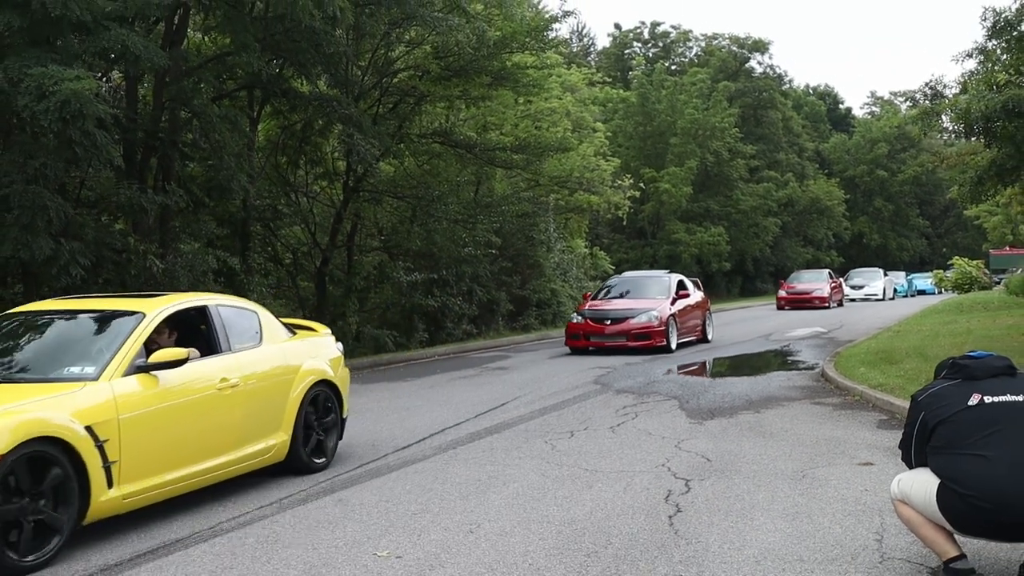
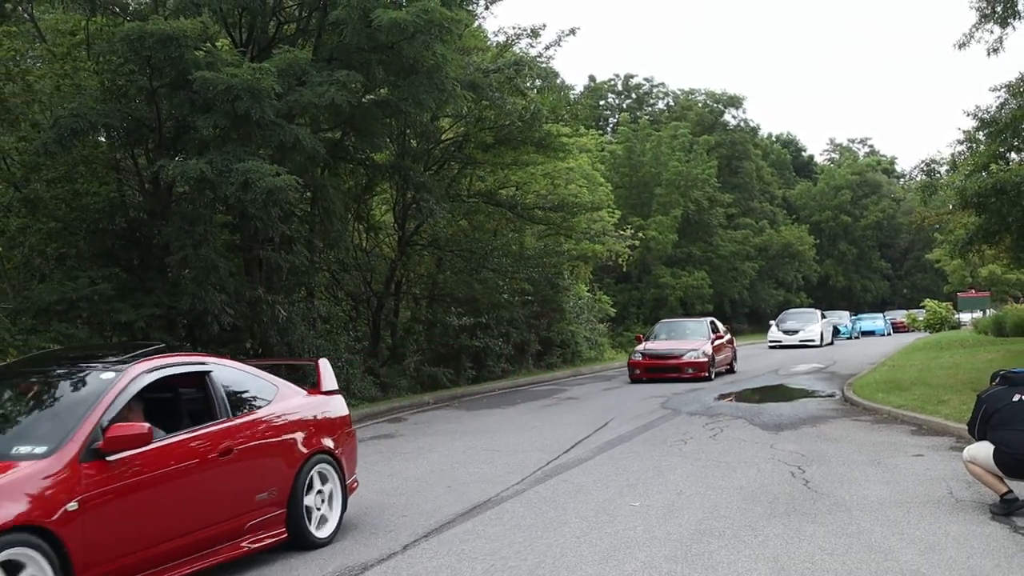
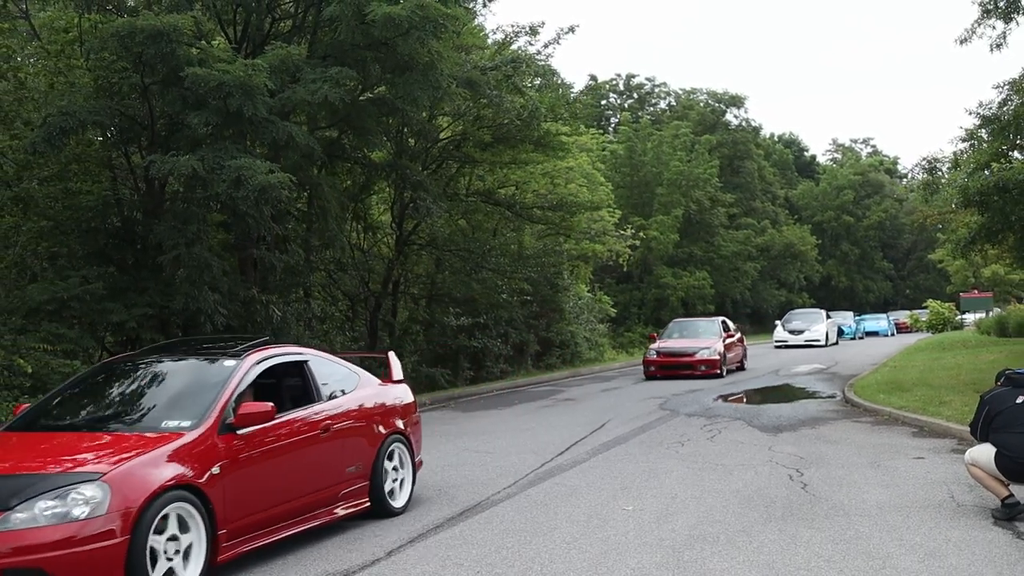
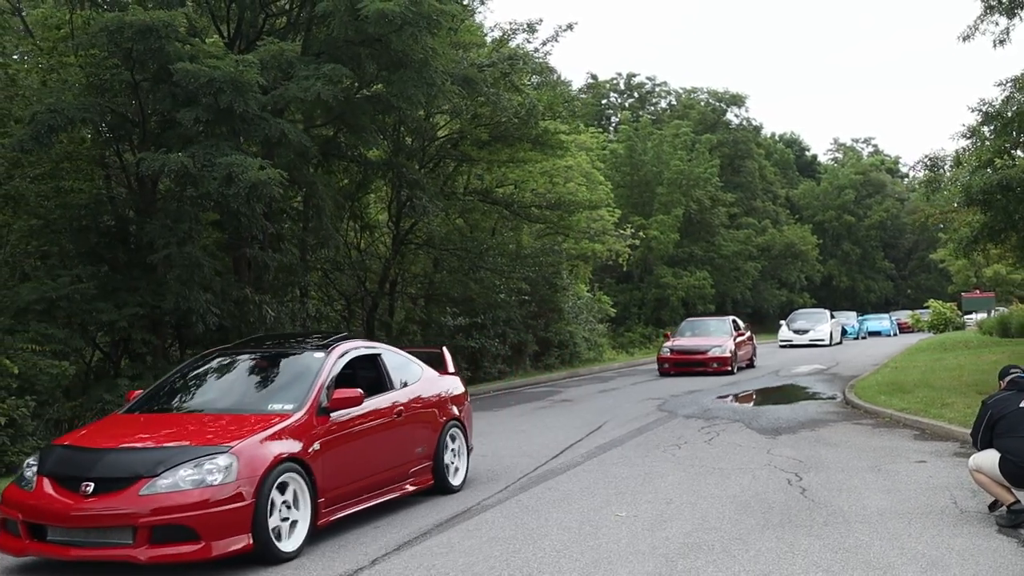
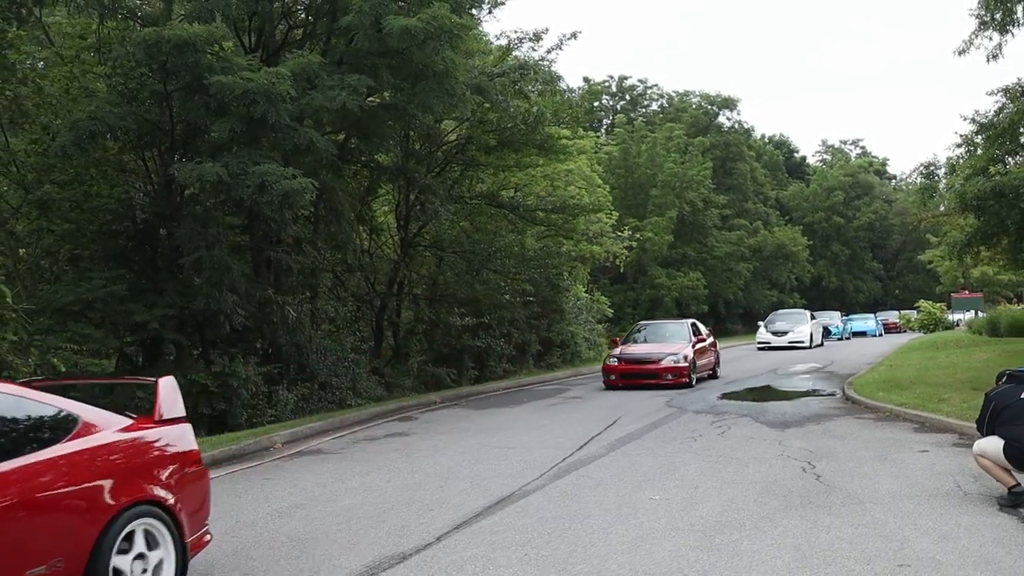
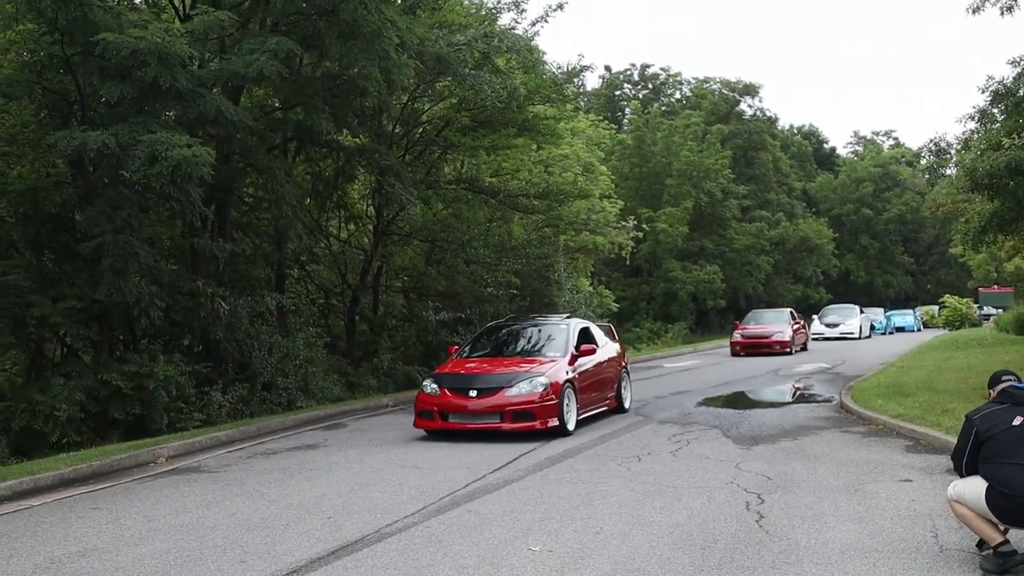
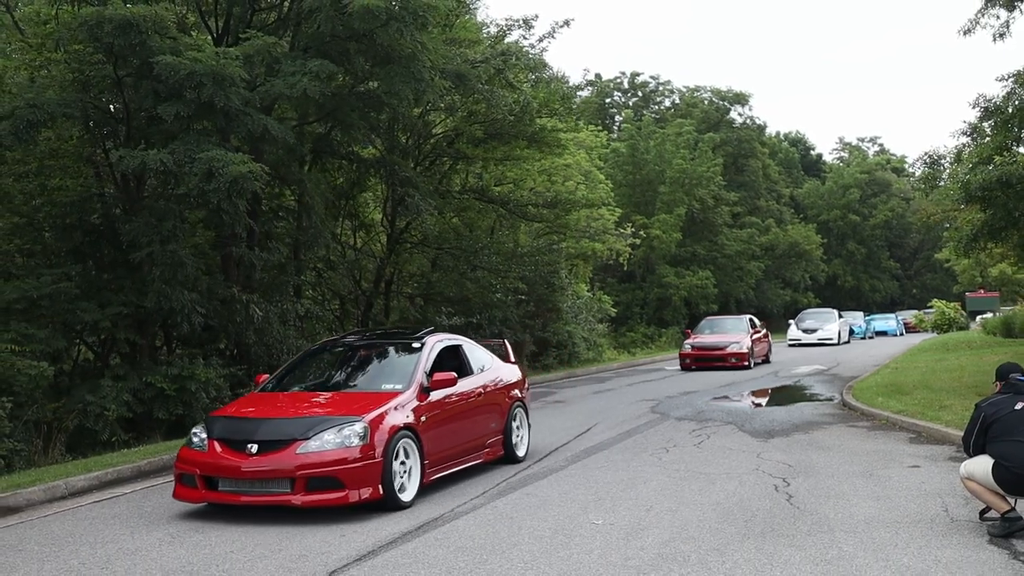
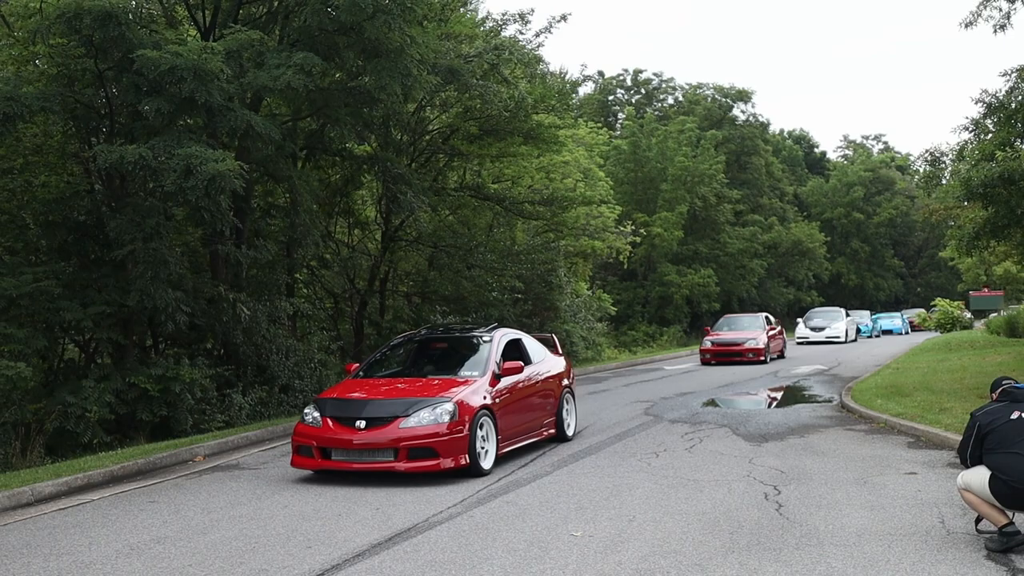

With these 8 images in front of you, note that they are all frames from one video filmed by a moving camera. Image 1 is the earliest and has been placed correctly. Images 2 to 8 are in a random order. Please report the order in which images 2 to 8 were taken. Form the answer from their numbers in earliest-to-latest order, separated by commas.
6, 8, 7, 4, 3, 2, 5
